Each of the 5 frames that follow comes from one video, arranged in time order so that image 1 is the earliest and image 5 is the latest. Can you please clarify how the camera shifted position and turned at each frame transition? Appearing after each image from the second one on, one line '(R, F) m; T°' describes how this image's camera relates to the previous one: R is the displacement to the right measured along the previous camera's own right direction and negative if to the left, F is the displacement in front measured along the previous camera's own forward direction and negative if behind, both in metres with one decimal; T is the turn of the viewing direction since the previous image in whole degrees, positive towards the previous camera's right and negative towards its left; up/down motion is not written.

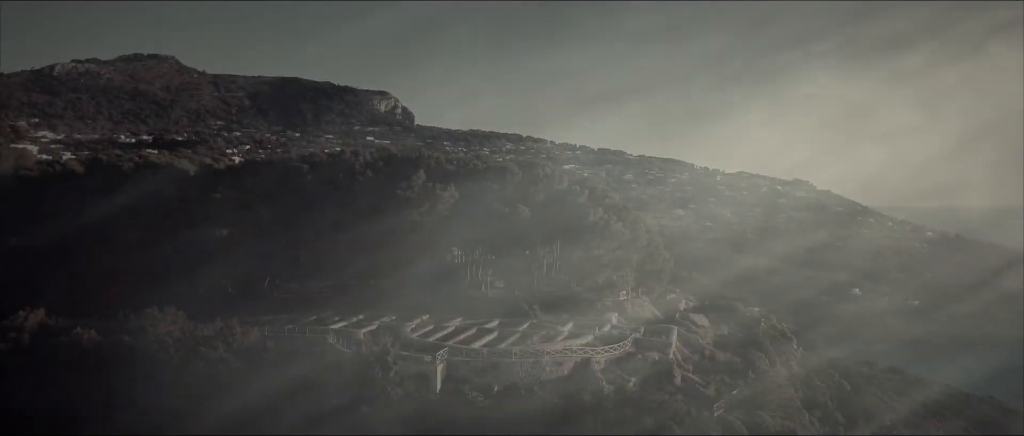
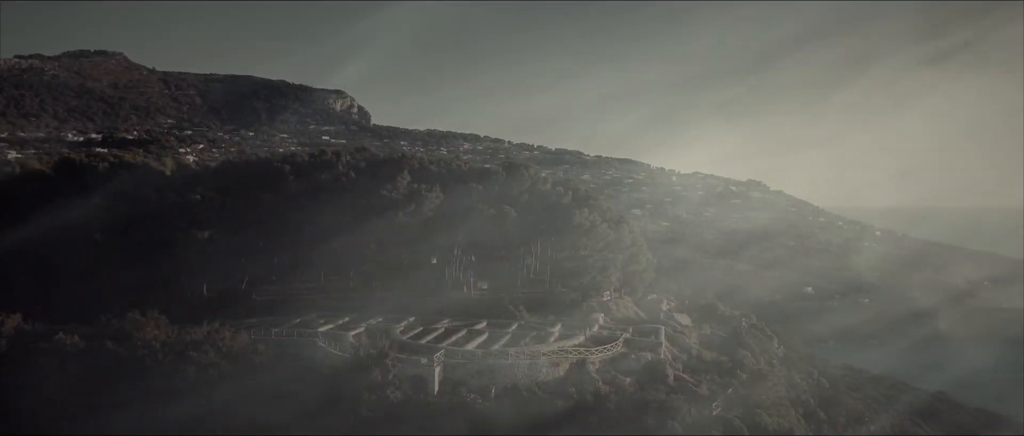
(+0.8, +0.2) m; 0°
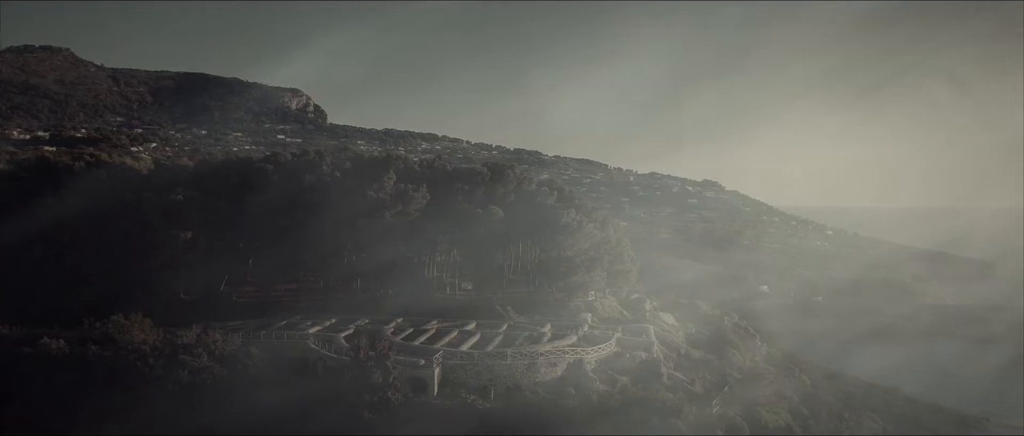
(-0.7, +0.1) m; +2°
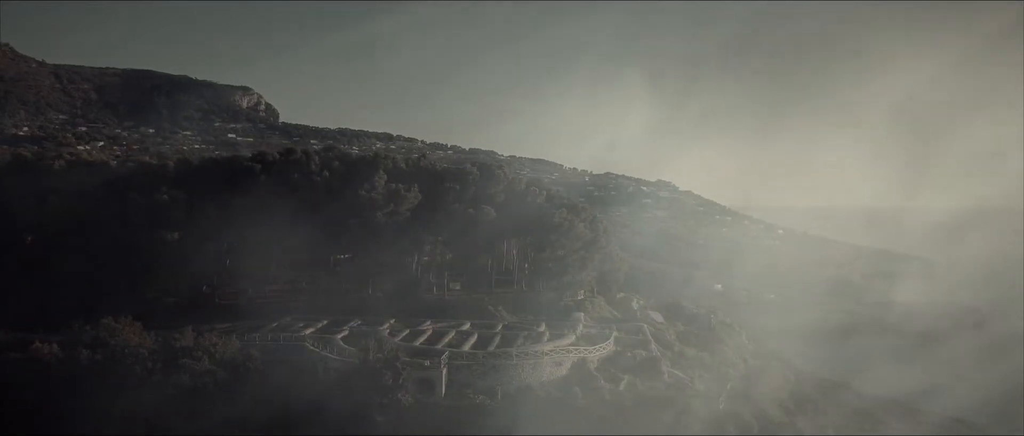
(-0.8, +0.1) m; +2°
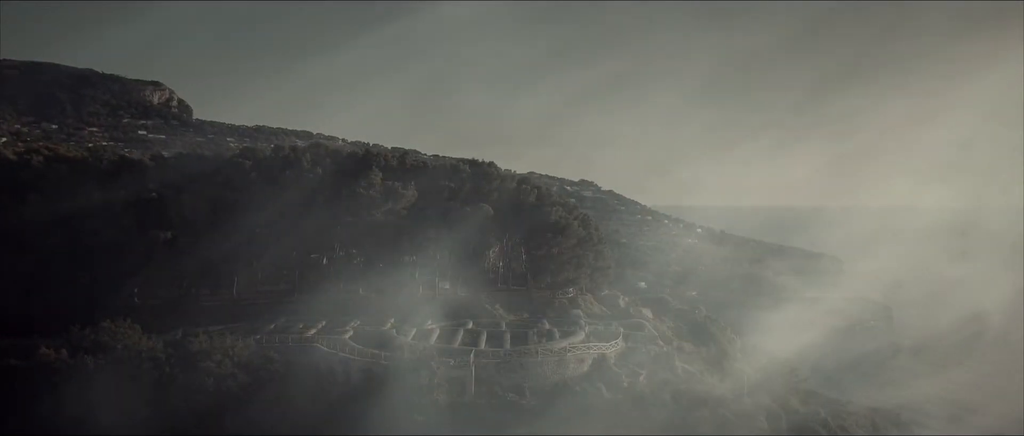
(-1.7, +0.2) m; +3°
